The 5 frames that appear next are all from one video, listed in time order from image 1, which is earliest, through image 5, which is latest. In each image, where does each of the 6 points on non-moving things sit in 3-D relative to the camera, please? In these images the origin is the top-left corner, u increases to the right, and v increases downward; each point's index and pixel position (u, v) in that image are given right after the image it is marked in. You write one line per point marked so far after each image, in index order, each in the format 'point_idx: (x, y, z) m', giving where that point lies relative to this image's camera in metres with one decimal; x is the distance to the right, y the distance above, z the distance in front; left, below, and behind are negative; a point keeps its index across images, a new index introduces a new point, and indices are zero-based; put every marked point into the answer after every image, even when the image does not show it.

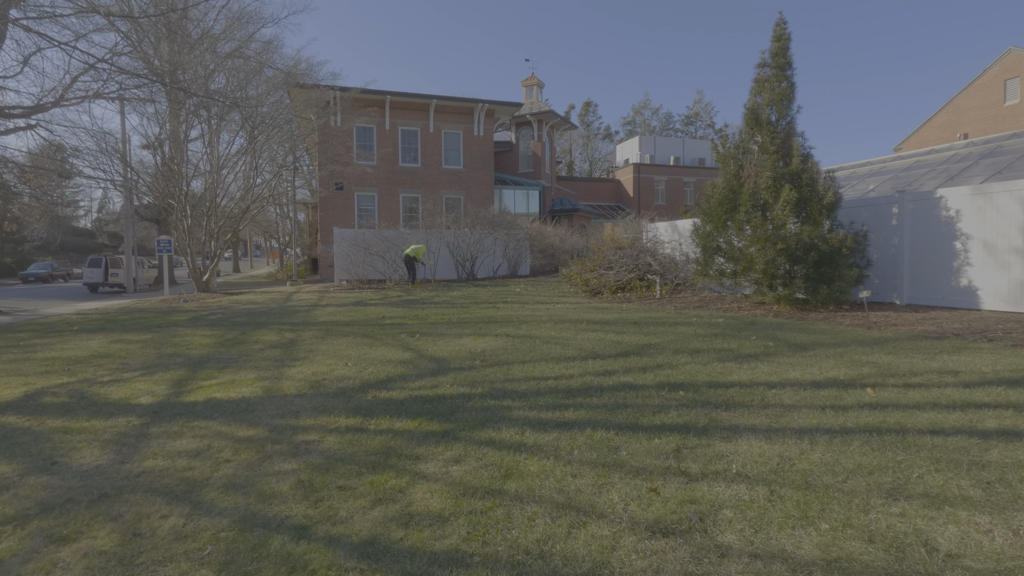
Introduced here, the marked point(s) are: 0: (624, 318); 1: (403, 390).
0: (+2.2, -0.6, +10.4) m
1: (-1.2, -1.1, +5.6) m
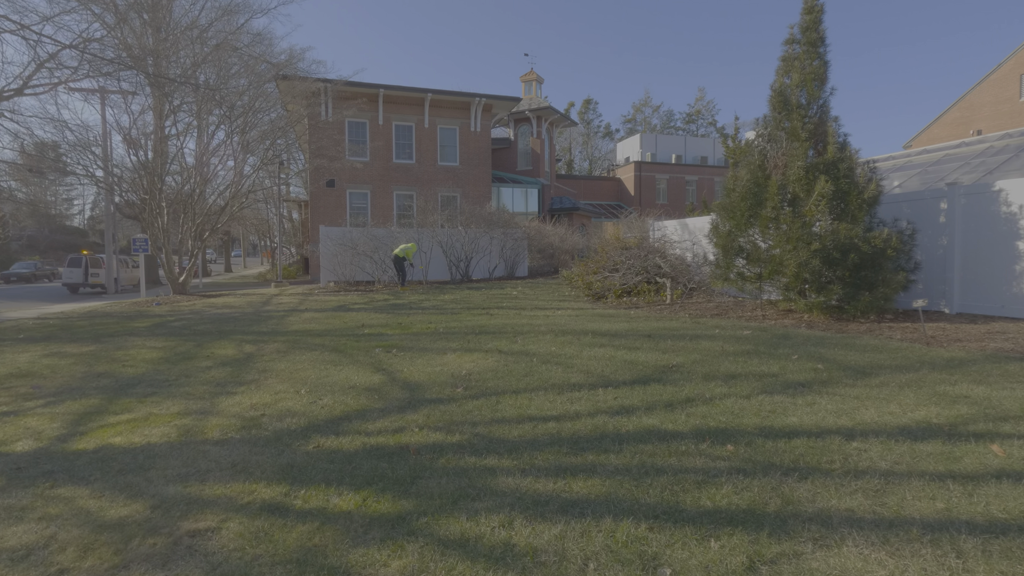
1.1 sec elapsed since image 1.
0: (+2.1, -0.7, +9.1) m
1: (-1.2, -1.2, +4.3) m
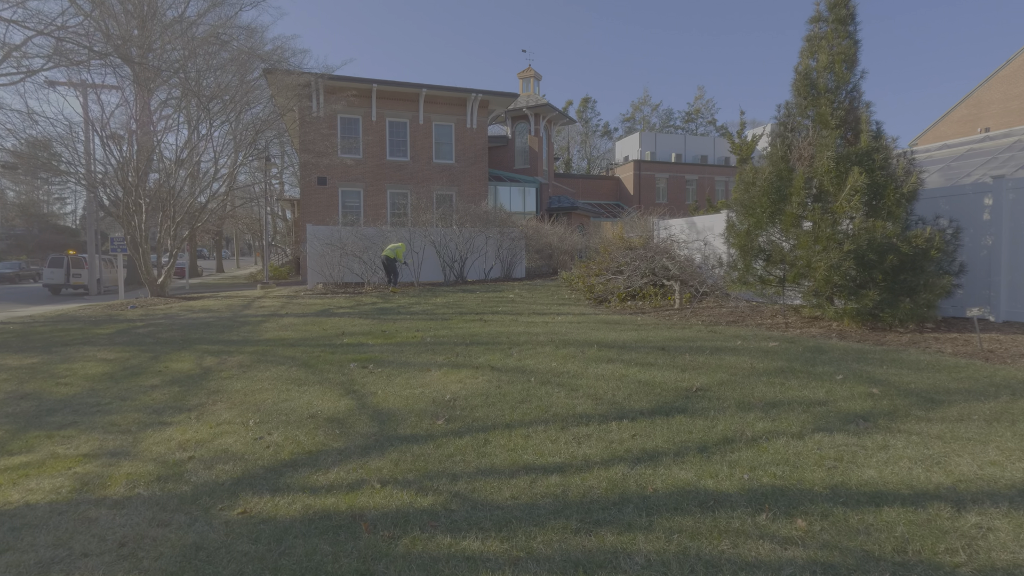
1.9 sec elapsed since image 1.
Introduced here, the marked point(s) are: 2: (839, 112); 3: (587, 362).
0: (+2.0, -0.8, +8.1) m
1: (-1.3, -1.3, +3.3) m
2: (+5.1, +2.8, +8.4) m
3: (+0.9, -0.9, +6.6) m
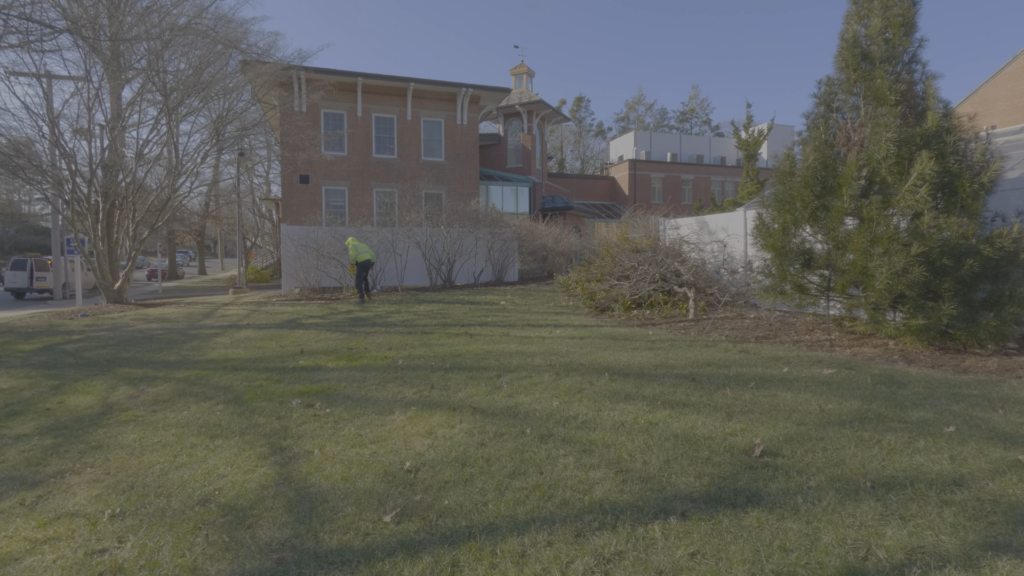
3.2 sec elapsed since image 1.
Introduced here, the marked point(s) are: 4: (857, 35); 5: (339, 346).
0: (+1.9, -0.9, +6.6) m
1: (-1.4, -1.4, +1.7) m
2: (+5.0, +2.6, +7.0) m
3: (+0.8, -1.0, +5.1) m
4: (+4.7, +3.5, +7.4) m
5: (-2.9, -0.9, +8.9) m
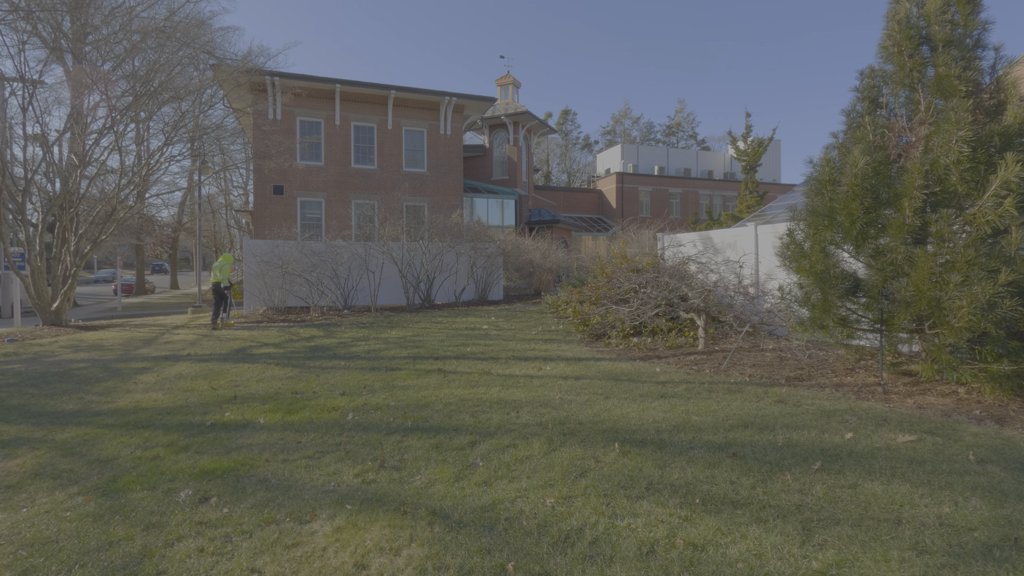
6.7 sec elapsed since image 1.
0: (+1.7, -1.3, +5.1) m
1: (-1.4, -1.6, +0.2) m
2: (+4.8, +2.2, +5.7) m
3: (+0.6, -1.4, +3.6) m
4: (+4.5, +3.1, +6.1) m
5: (-3.1, -1.4, +7.4) m
